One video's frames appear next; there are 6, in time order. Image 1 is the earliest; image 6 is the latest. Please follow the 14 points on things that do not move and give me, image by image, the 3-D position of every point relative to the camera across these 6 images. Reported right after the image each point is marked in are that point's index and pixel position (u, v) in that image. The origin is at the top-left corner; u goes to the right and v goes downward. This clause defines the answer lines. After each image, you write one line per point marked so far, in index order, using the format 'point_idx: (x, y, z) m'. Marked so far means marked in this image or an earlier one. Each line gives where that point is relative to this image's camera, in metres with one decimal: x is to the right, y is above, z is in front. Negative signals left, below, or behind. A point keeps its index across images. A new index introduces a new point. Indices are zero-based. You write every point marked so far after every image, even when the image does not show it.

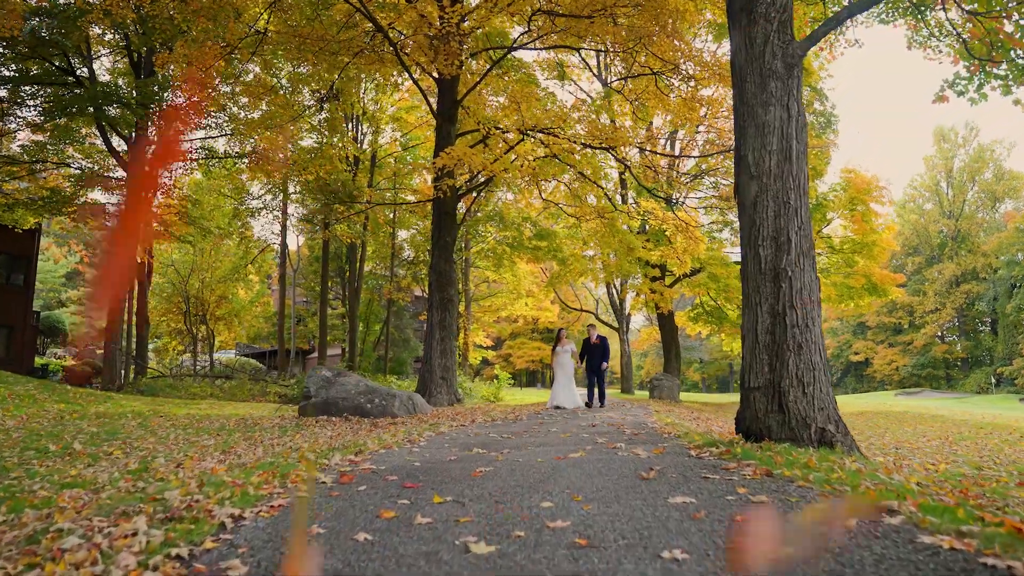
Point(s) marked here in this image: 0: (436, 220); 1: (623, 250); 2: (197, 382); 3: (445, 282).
0: (-1.4, +1.3, +11.7) m
1: (+2.5, +0.9, +14.3) m
2: (-8.5, -2.5, +16.9) m
3: (-1.2, +0.1, +11.7) m
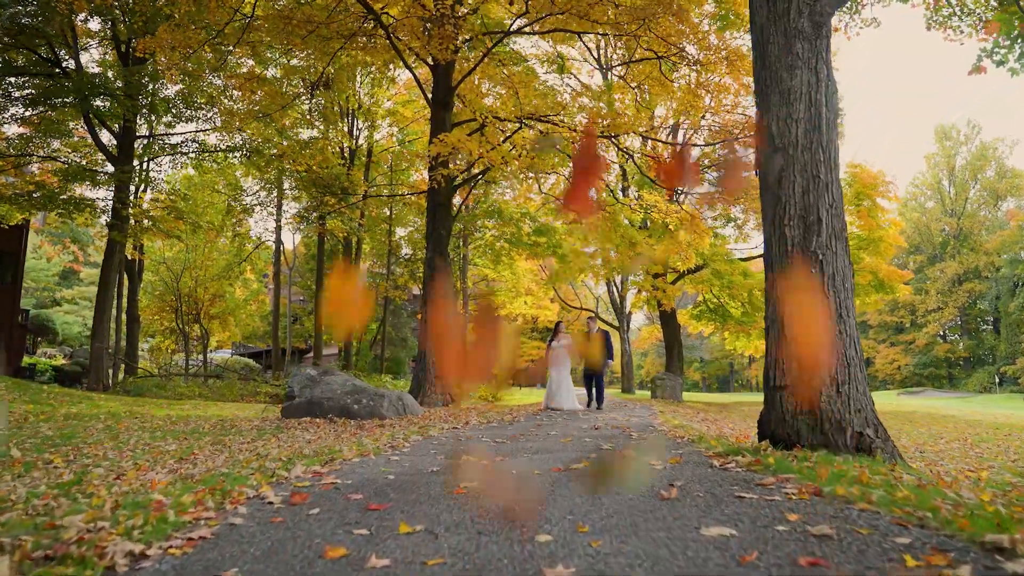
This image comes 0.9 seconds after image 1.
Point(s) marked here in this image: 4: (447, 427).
0: (-1.5, +1.4, +11.3) m
1: (+2.5, +1.0, +13.9) m
2: (-8.5, -2.4, +16.4) m
3: (-1.3, +0.2, +11.3) m
4: (-0.7, -1.4, +6.4) m
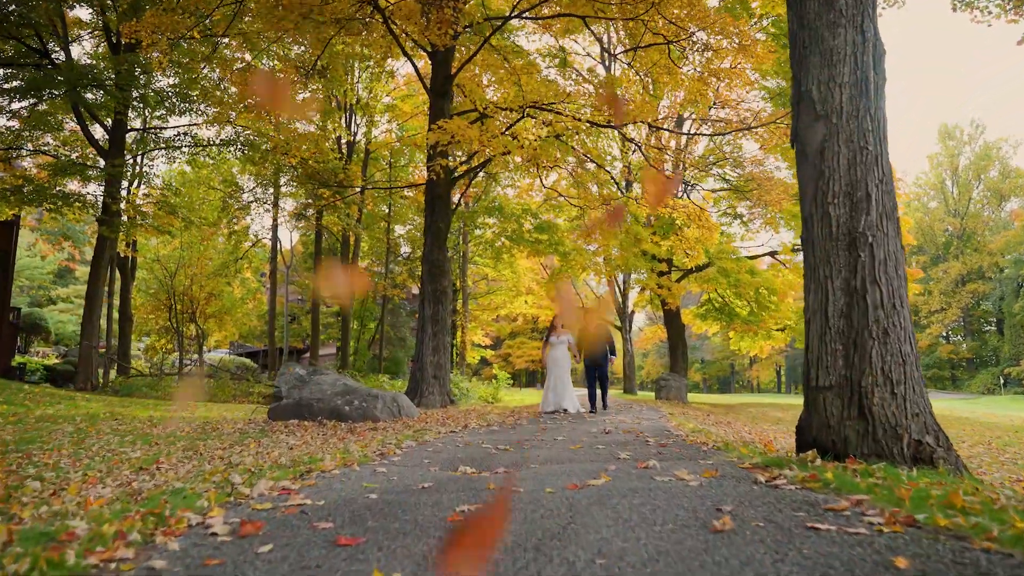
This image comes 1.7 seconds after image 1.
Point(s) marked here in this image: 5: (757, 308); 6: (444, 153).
0: (-1.4, +1.4, +10.9) m
1: (+2.5, +1.0, +13.5) m
2: (-8.5, -2.4, +16.0) m
3: (-1.3, +0.2, +10.9) m
4: (-0.6, -1.4, +6.0) m
5: (+6.4, -0.5, +16.4) m
6: (-1.1, +2.2, +10.1) m
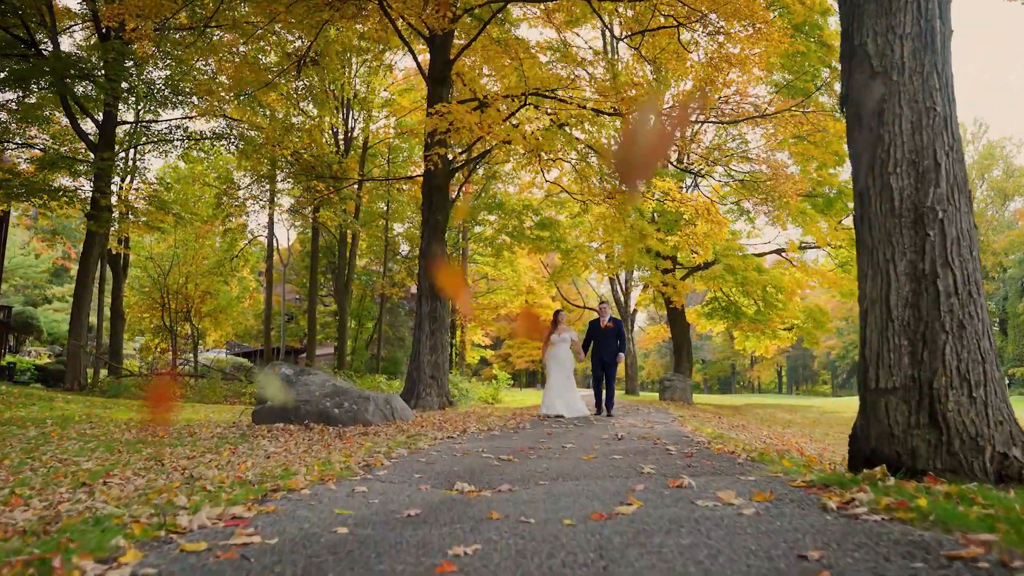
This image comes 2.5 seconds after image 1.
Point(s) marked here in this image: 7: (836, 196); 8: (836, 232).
0: (-1.4, +1.5, +10.4) m
1: (+2.5, +1.1, +13.1) m
2: (-8.5, -2.3, +15.6) m
3: (-1.2, +0.3, +10.4) m
4: (-0.6, -1.3, +5.6) m
5: (+6.4, -0.5, +16.0) m
6: (-1.1, +2.3, +9.7) m
7: (+8.5, +2.4, +16.6) m
8: (+8.4, +1.5, +16.3) m
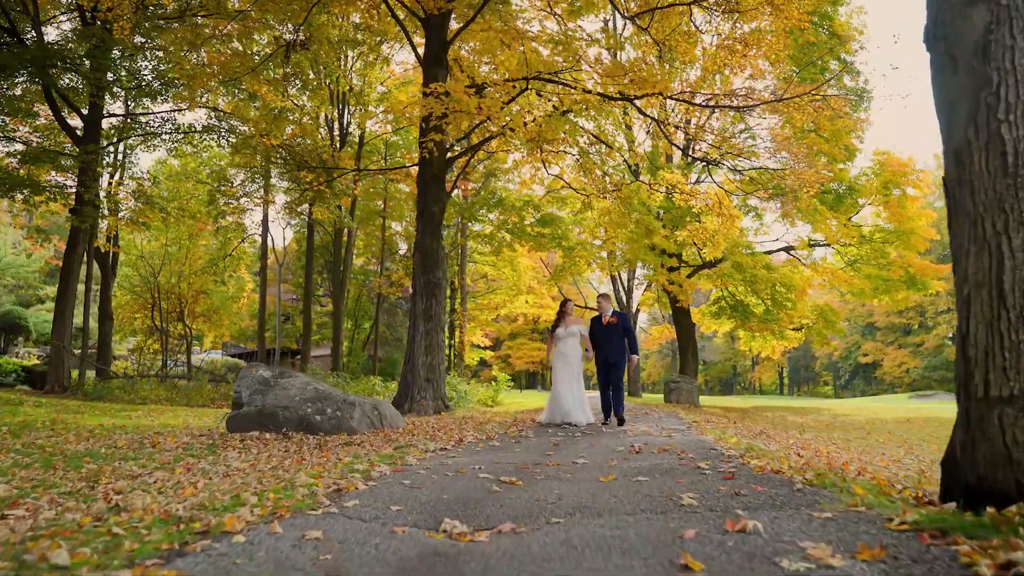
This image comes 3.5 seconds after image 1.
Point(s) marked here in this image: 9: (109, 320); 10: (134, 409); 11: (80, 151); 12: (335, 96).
0: (-1.4, +1.5, +9.9) m
1: (+2.5, +1.1, +12.6) m
2: (-8.5, -2.3, +15.1) m
3: (-1.2, +0.3, +9.9) m
4: (-0.6, -1.3, +5.0) m
5: (+6.4, -0.4, +15.5) m
6: (-1.1, +2.3, +9.2) m
7: (+8.5, +2.4, +16.1) m
8: (+8.4, +1.5, +15.8) m
9: (-11.3, -0.9, +17.8) m
10: (-5.6, -1.8, +9.4) m
11: (-9.9, +3.1, +14.4) m
12: (-5.2, +5.6, +18.5) m
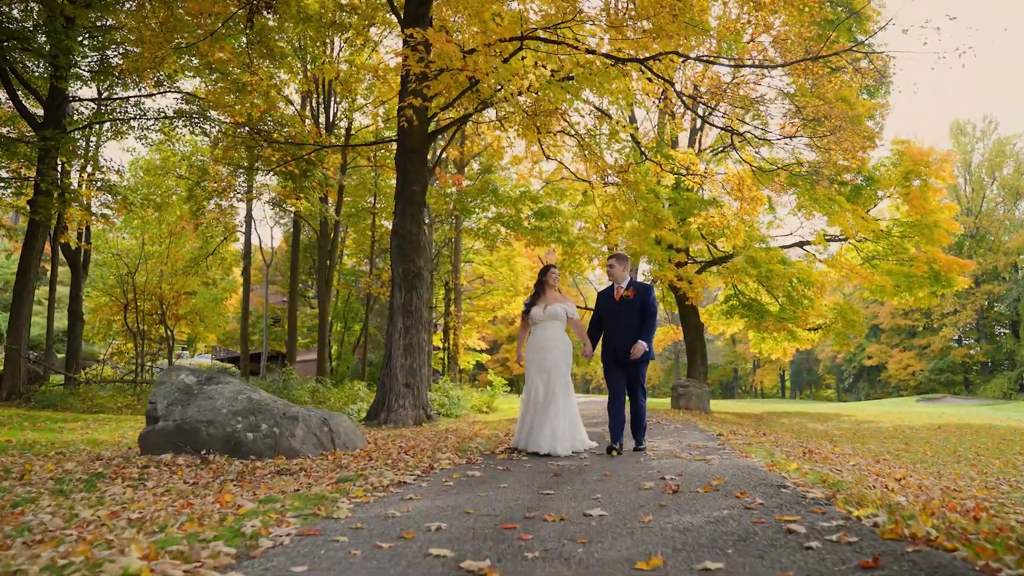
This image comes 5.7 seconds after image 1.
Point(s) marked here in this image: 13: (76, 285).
0: (-1.5, +1.6, +8.8) m
1: (+2.4, +1.2, +11.5) m
2: (-8.6, -2.3, +13.9) m
3: (-1.3, +0.4, +8.8) m
4: (-0.7, -1.1, +3.9) m
5: (+6.3, -0.4, +14.4) m
6: (-1.1, +2.4, +8.1) m
7: (+8.4, +2.5, +15.0) m
8: (+8.3, +1.6, +14.7) m
9: (-11.4, -0.9, +16.6) m
10: (-5.7, -1.7, +8.2) m
11: (-10.0, +3.1, +13.3) m
12: (-5.3, +5.6, +17.4) m
13: (-11.8, 0.0, +17.1) m
